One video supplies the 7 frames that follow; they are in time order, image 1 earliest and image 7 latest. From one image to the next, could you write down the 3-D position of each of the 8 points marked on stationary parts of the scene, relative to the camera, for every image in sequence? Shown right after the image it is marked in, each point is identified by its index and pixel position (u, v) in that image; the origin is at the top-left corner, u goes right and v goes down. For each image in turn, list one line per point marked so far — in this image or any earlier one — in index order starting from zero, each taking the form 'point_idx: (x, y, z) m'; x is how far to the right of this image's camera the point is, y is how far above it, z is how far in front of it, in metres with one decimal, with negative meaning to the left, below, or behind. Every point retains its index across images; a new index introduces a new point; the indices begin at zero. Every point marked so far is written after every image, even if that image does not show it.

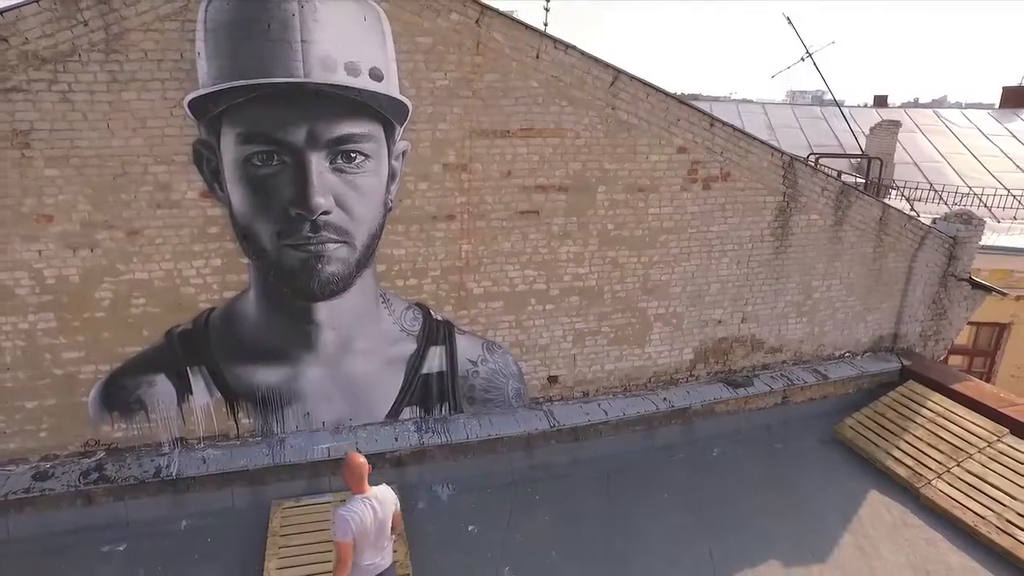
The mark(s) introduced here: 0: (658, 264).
0: (+1.4, +0.2, +5.5) m
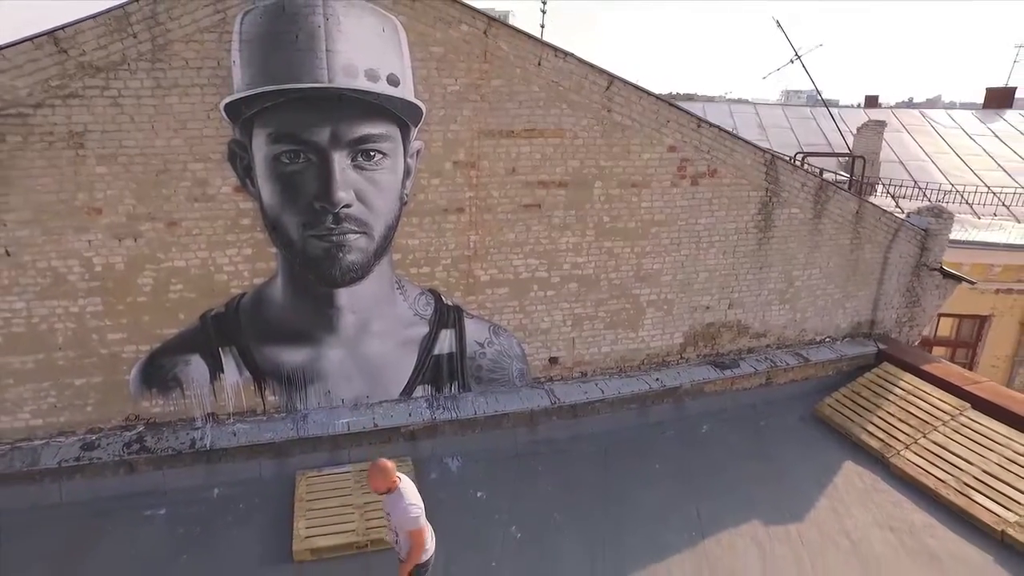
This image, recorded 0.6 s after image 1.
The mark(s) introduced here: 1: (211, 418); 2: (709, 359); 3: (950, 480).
0: (+1.4, +0.4, +6.0) m
1: (-2.8, -1.2, +5.4) m
2: (+2.2, -0.8, +6.6) m
3: (+3.9, -1.7, +5.3) m
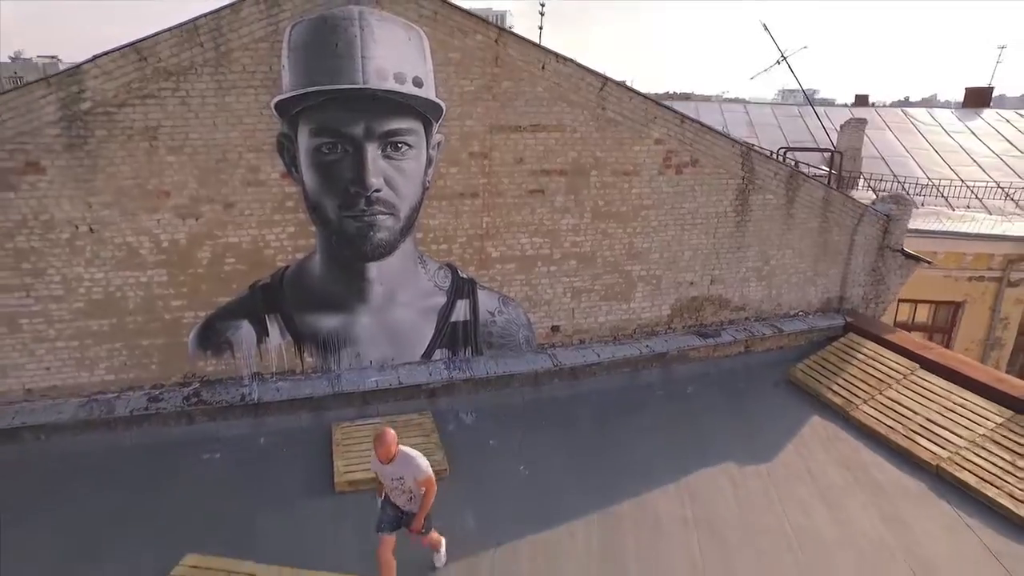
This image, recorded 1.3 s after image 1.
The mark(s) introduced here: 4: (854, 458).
0: (+1.5, +0.6, +6.8) m
1: (-2.7, -0.9, +6.2) m
2: (+2.3, -0.5, +7.5) m
3: (+4.0, -1.4, +6.1) m
4: (+3.5, -1.7, +6.0) m
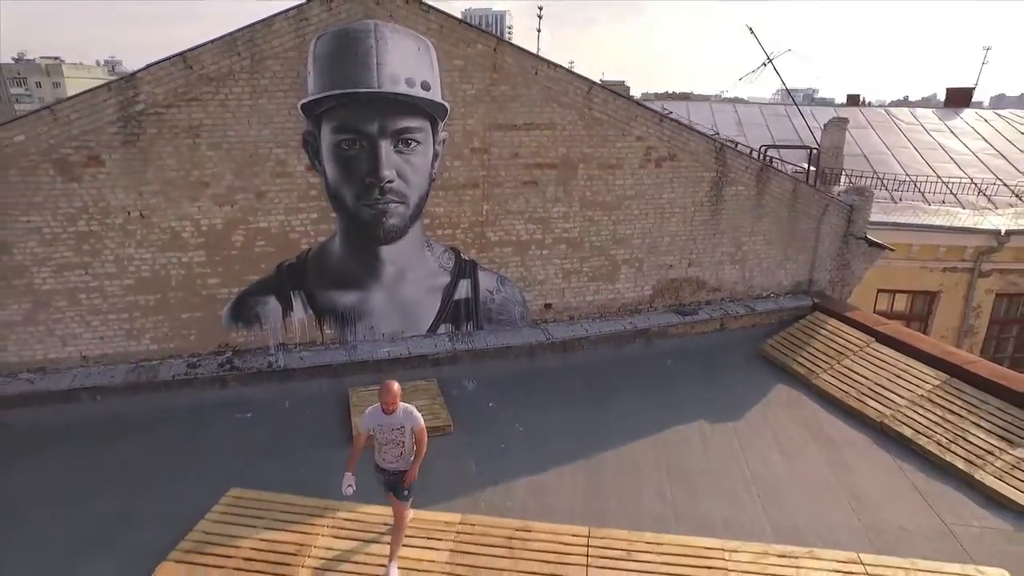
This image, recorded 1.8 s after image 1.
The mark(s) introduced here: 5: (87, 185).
0: (+1.4, +0.9, +7.6) m
1: (-2.7, -0.7, +7.0) m
2: (+2.3, -0.3, +8.2) m
3: (+4.0, -1.2, +6.9) m
4: (+3.4, -1.5, +6.7) m
5: (-4.3, +1.0, +5.9) m
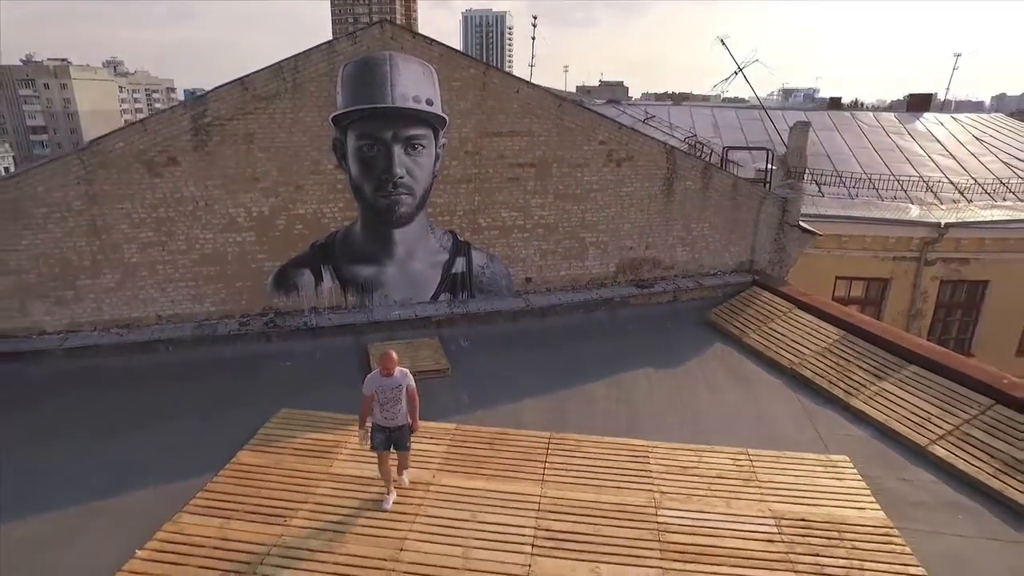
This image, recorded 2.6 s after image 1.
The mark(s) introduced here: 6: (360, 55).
0: (+1.3, +1.2, +9.3) m
1: (-2.9, -0.3, +8.7) m
2: (+2.1, +0.1, +9.9) m
3: (+3.8, -0.8, +8.6) m
4: (+3.2, -1.1, +8.4) m
5: (-4.5, +1.4, +7.6) m
6: (-2.0, +3.1, +7.8) m
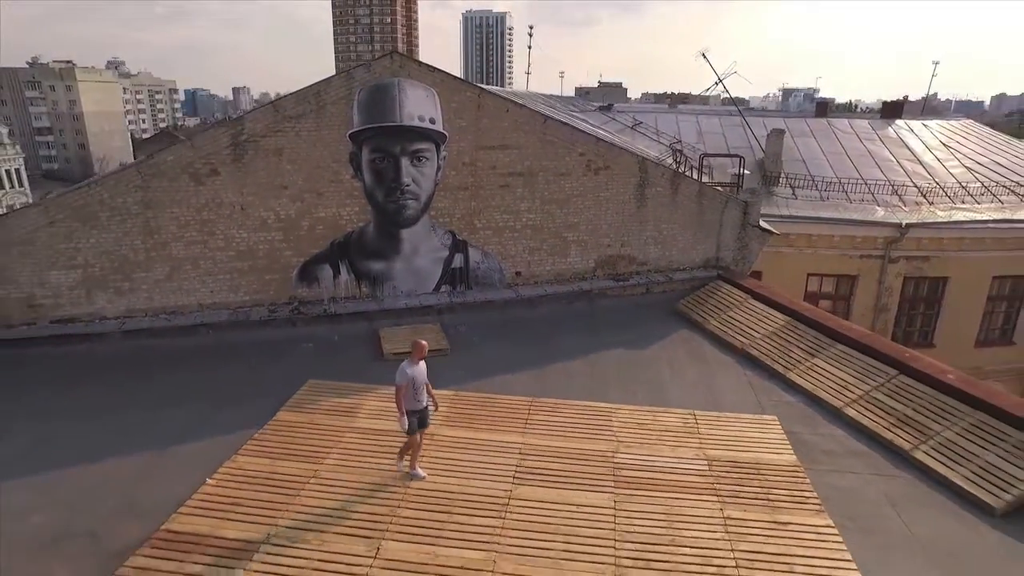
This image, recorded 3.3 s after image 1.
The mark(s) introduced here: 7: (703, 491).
0: (+1.1, +1.3, +10.6) m
1: (-3.1, -0.2, +10.0) m
2: (+1.9, +0.2, +11.3) m
3: (+3.6, -0.7, +9.9) m
4: (+3.1, -1.0, +9.8) m
5: (-4.6, +1.5, +9.0) m
6: (-2.2, +3.2, +9.2) m
7: (+2.0, -2.1, +6.1) m
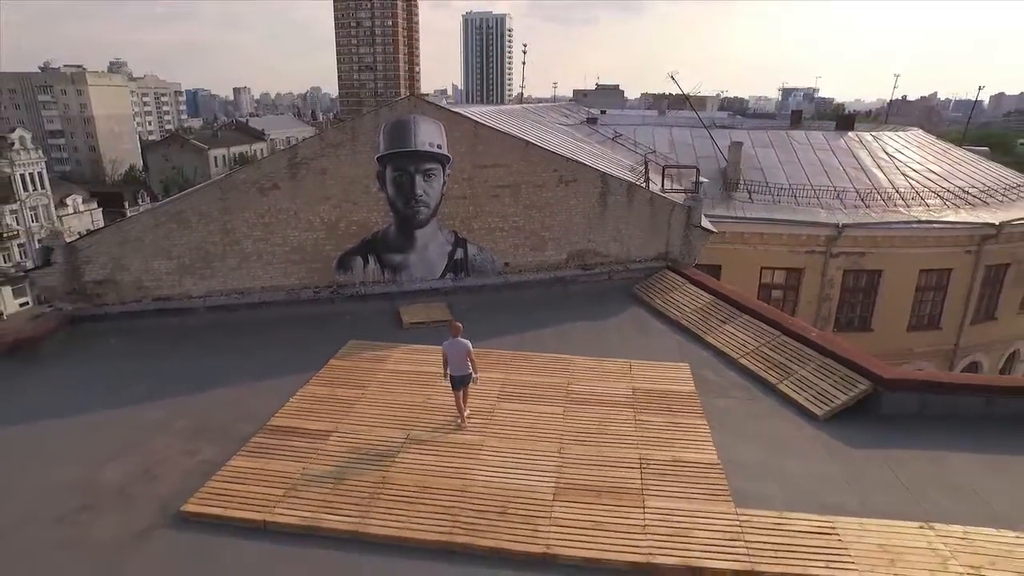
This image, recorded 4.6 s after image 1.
0: (+0.9, +1.6, +13.5) m
1: (-3.3, +0.1, +12.9) m
2: (+1.7, +0.5, +14.2) m
3: (+3.4, -0.4, +12.8) m
4: (+2.9, -0.7, +12.7) m
5: (-4.9, +1.8, +11.9) m
6: (-2.4, +3.5, +12.1) m
7: (+1.7, -1.8, +9.0) m
